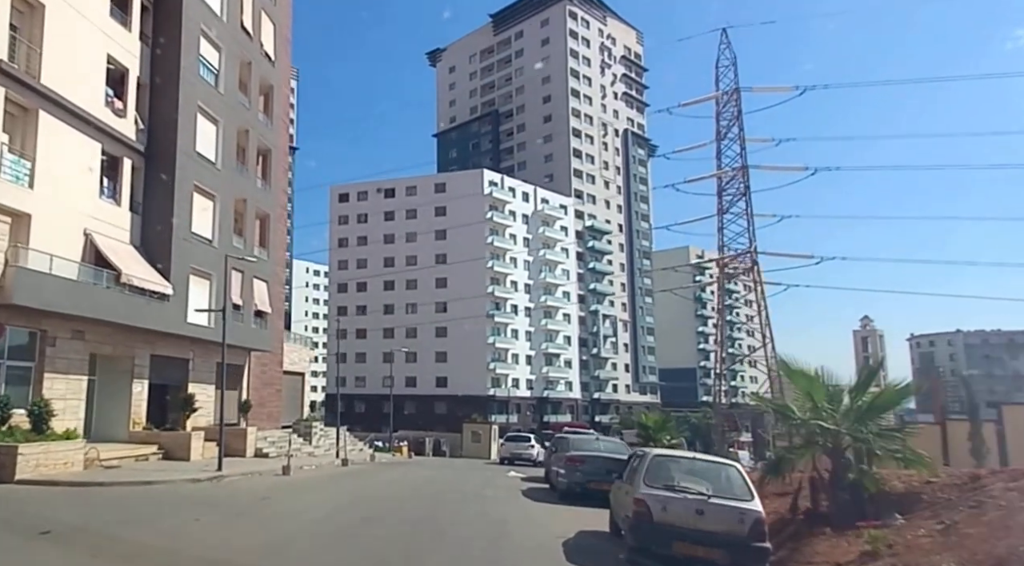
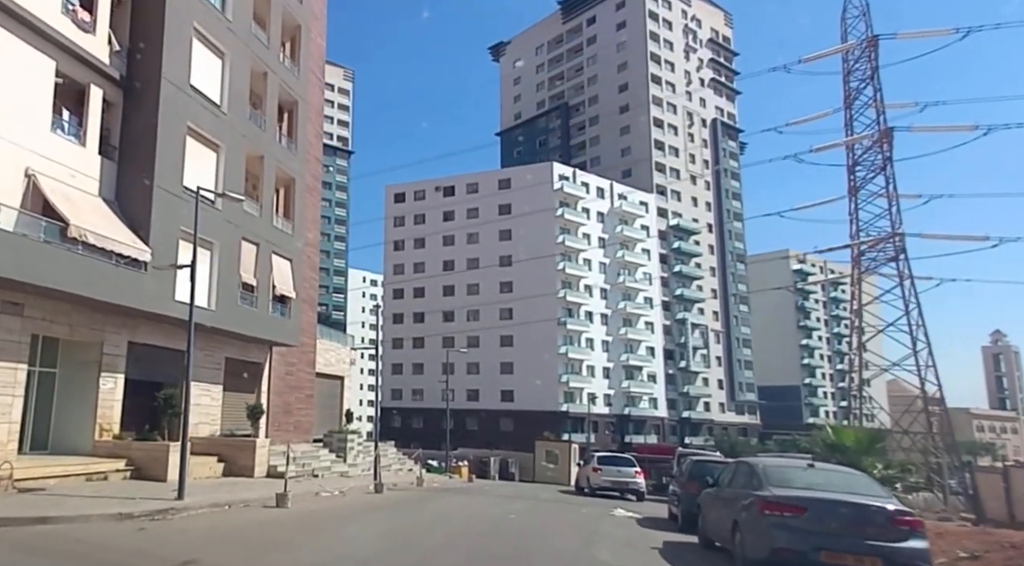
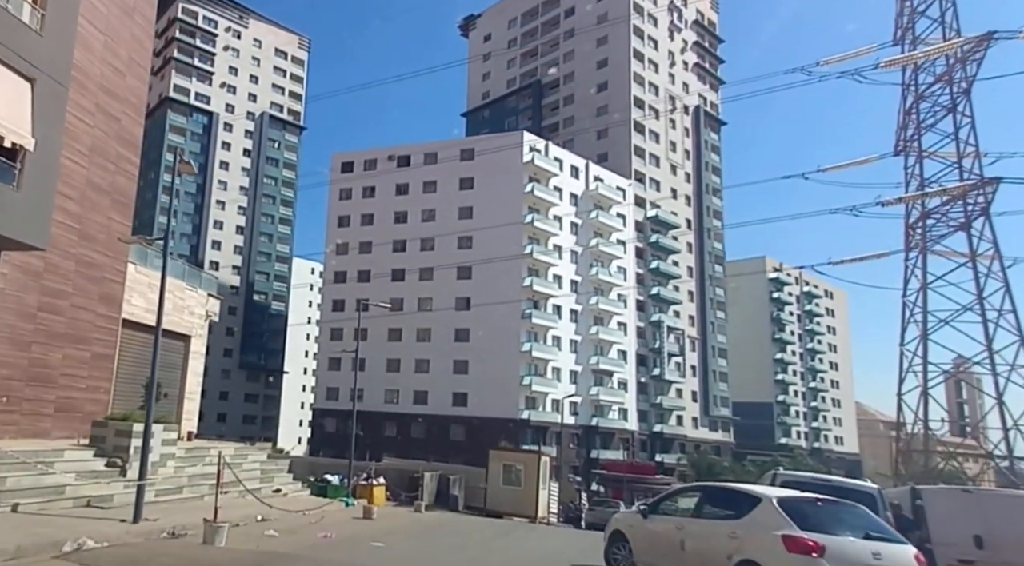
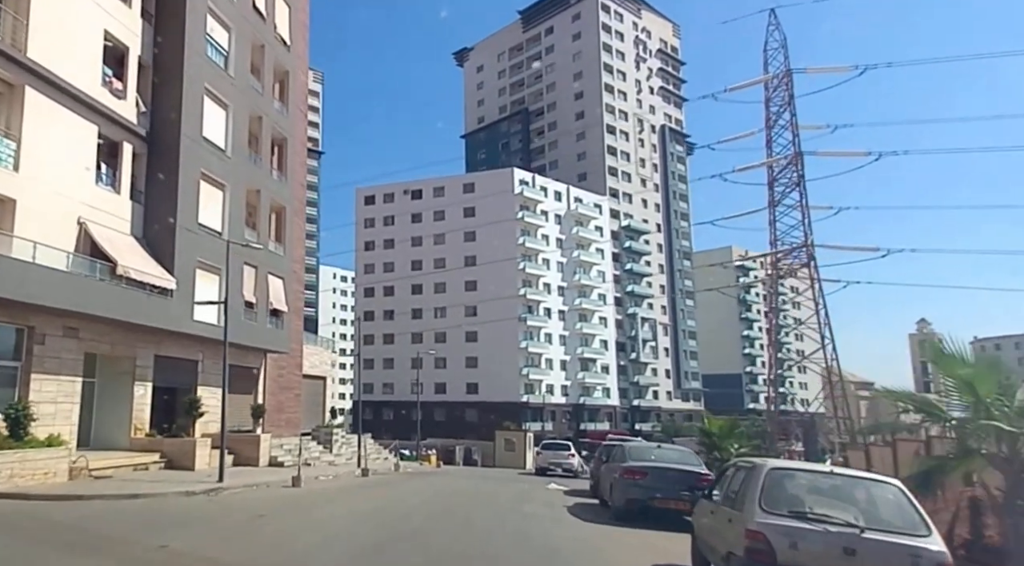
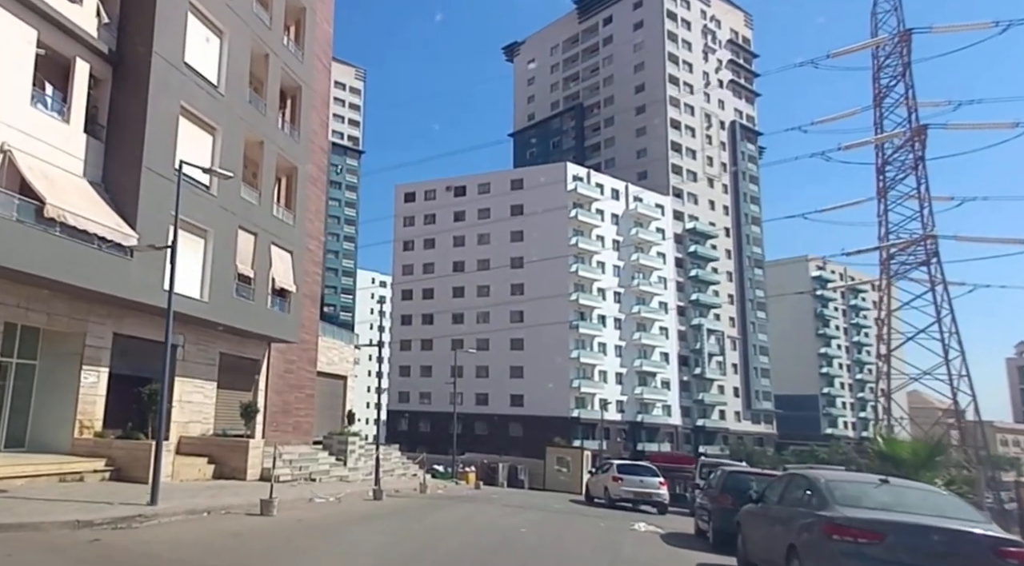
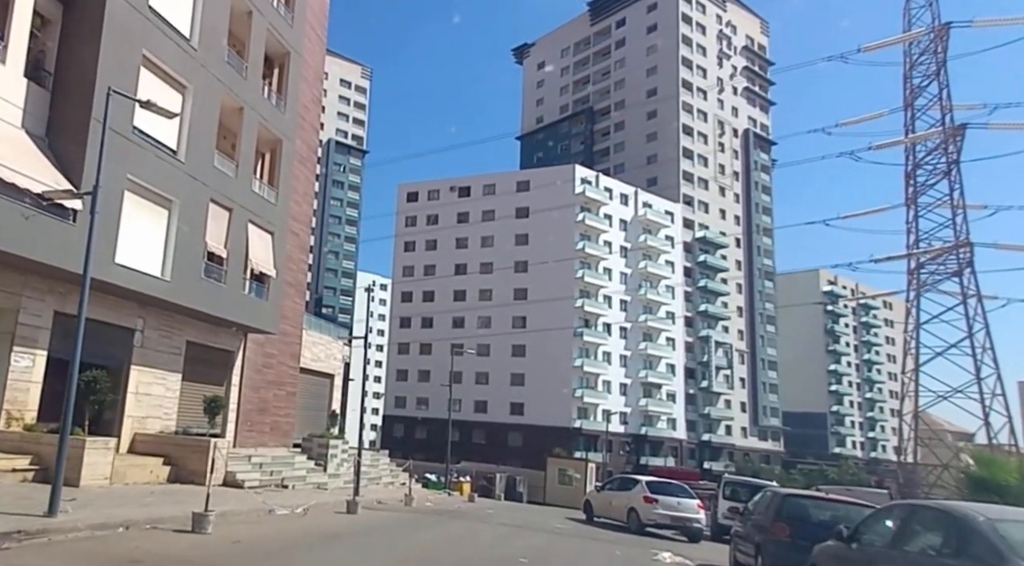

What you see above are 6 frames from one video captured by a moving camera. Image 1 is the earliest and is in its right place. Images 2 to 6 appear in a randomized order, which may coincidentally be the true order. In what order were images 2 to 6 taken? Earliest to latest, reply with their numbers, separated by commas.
4, 2, 5, 6, 3
